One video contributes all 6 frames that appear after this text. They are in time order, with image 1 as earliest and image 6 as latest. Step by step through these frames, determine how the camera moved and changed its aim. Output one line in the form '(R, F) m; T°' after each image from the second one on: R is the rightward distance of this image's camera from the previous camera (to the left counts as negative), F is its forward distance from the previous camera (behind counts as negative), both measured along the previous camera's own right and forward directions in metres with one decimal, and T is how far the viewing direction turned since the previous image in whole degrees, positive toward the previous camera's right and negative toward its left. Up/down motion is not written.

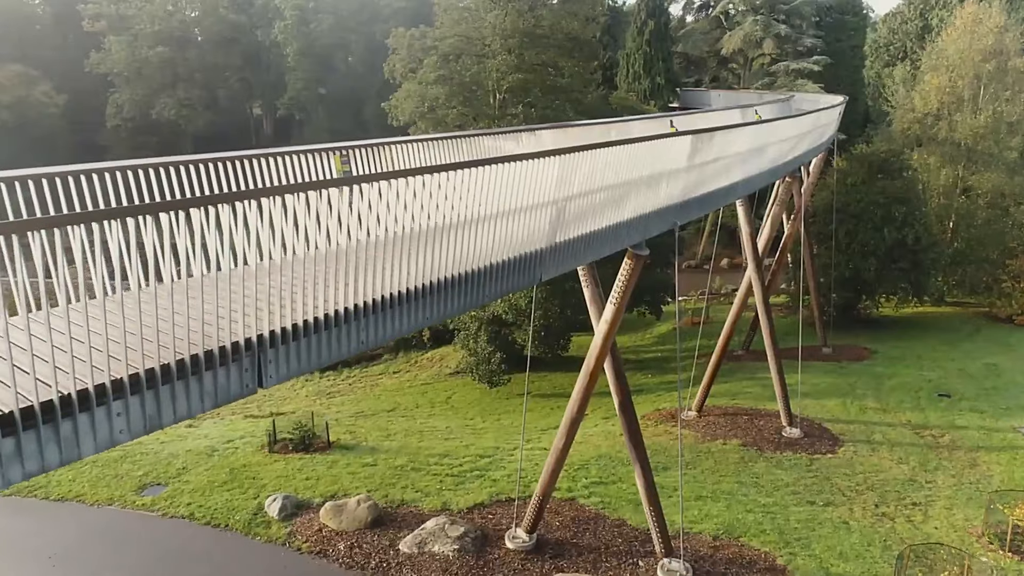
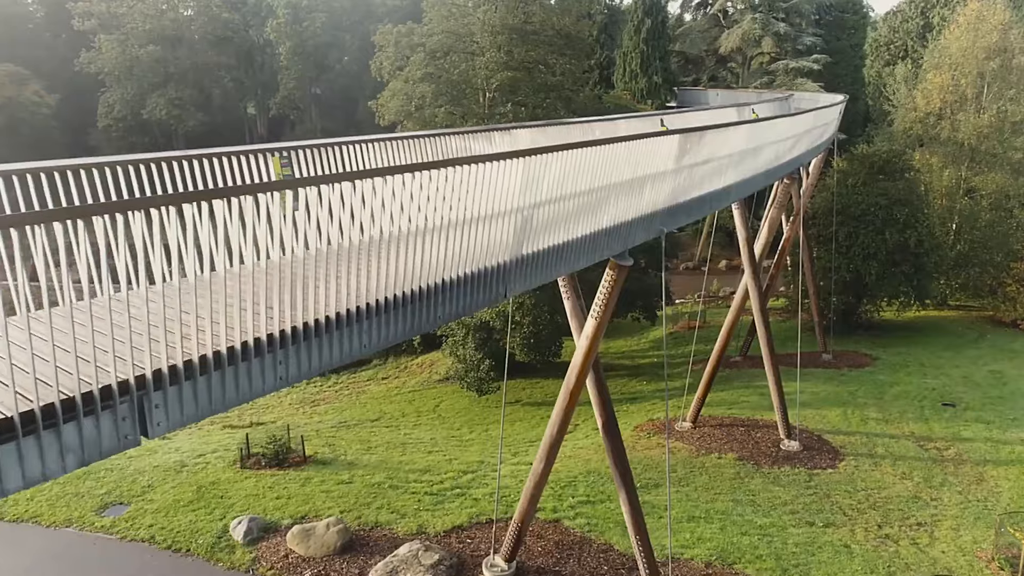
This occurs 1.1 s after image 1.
(+0.2, +0.6) m; 0°
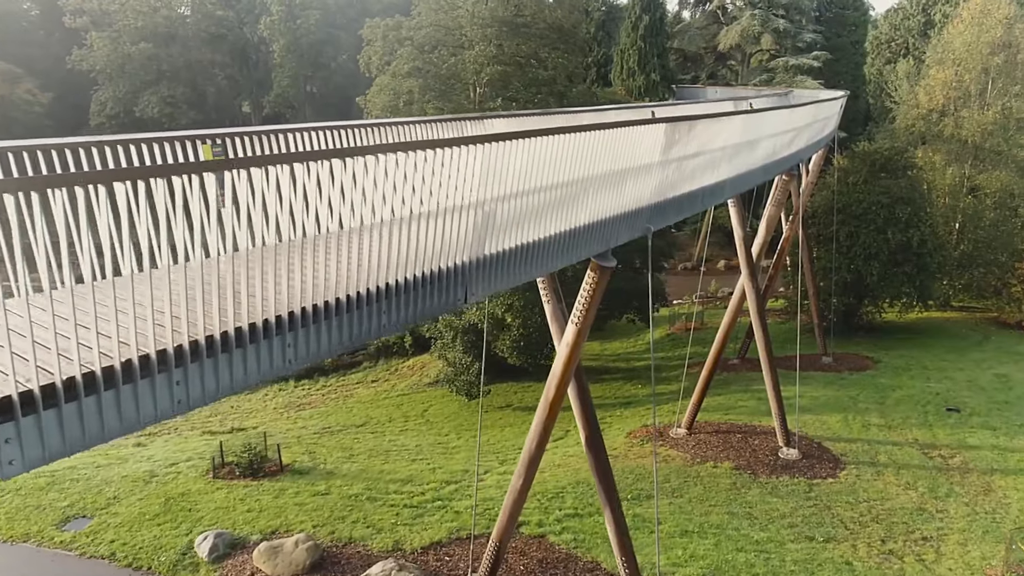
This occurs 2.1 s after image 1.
(+0.2, +0.5) m; 0°
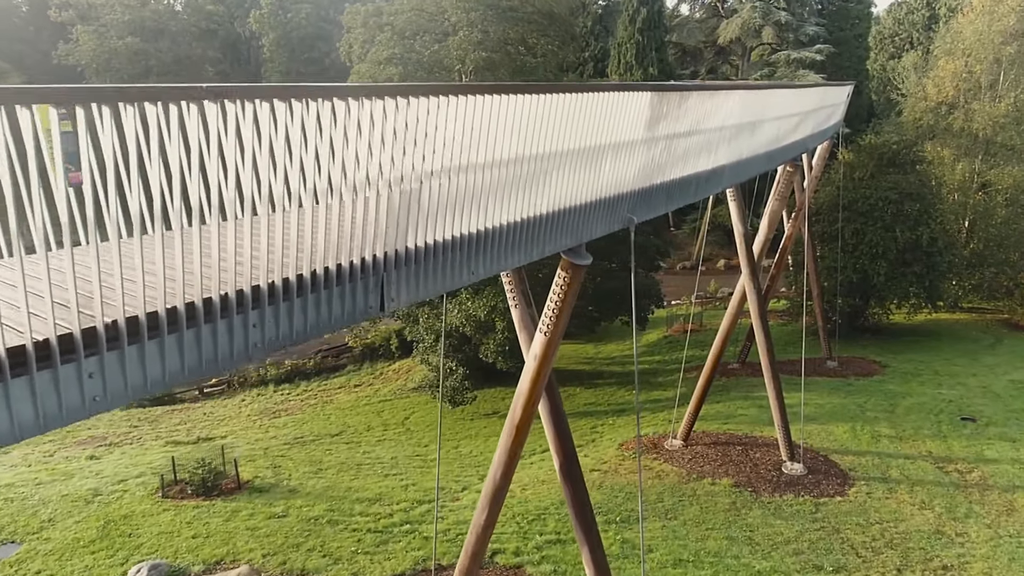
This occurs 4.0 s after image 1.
(+0.3, +1.0) m; 0°
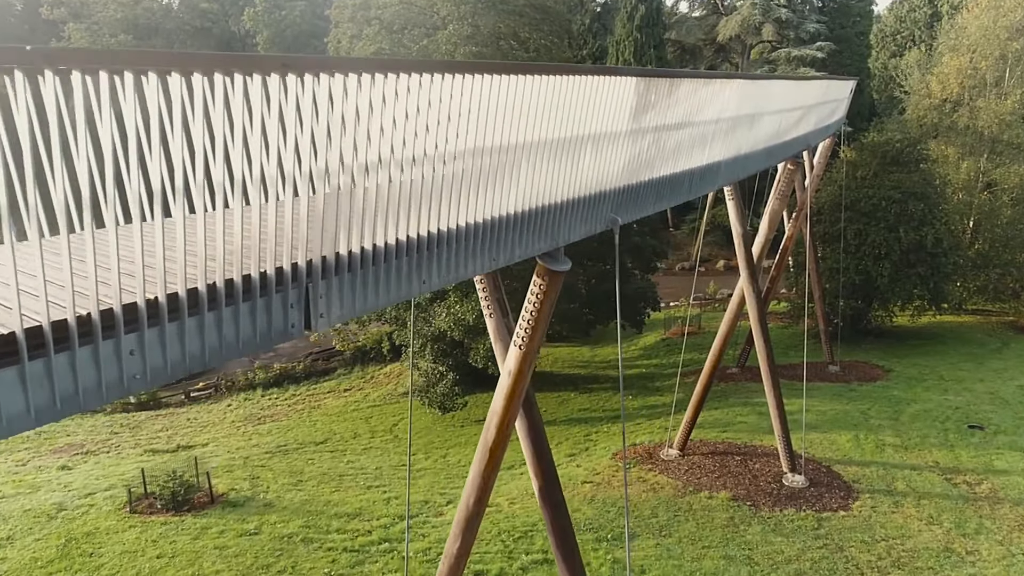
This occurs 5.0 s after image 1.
(+0.2, +0.5) m; 0°
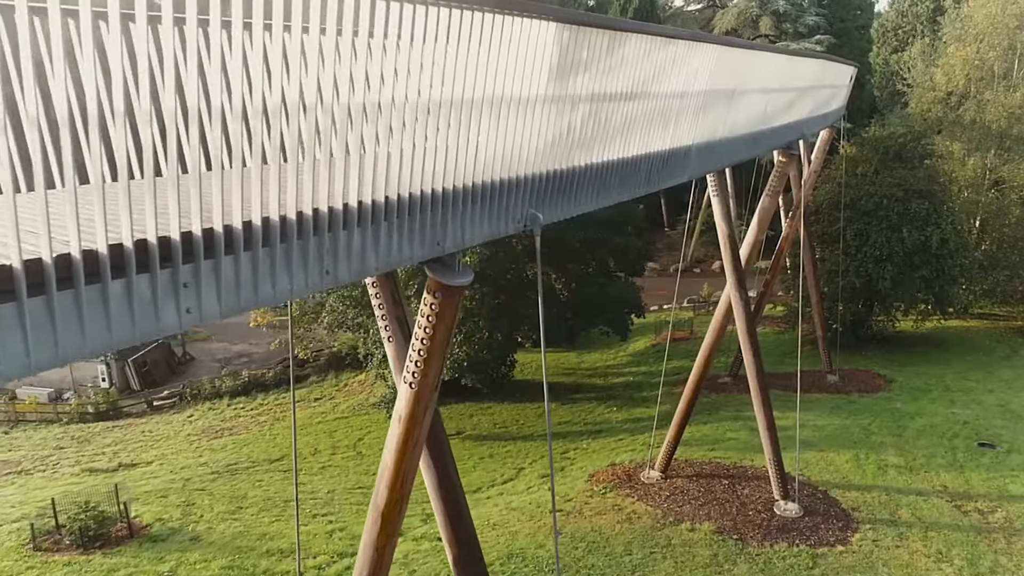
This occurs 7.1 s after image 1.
(+0.5, +1.1) m; 0°
